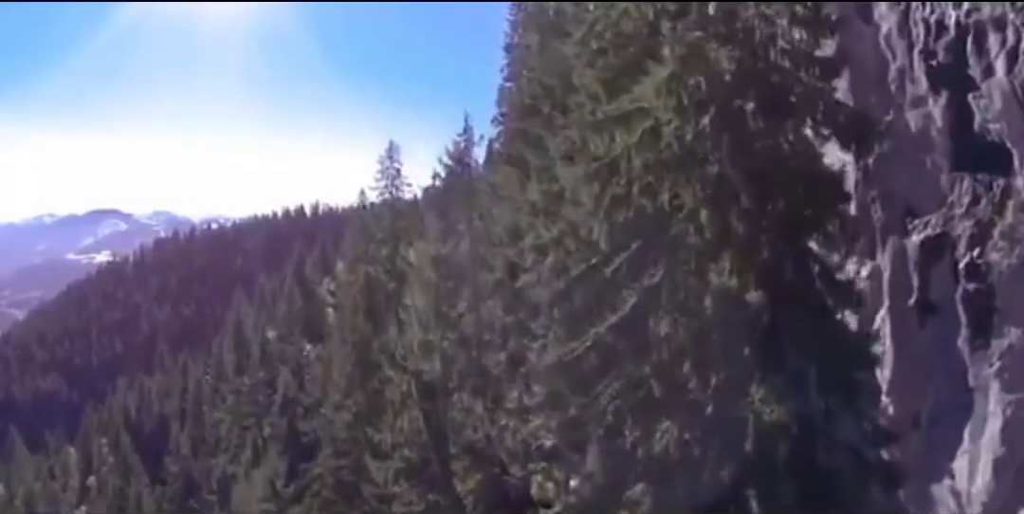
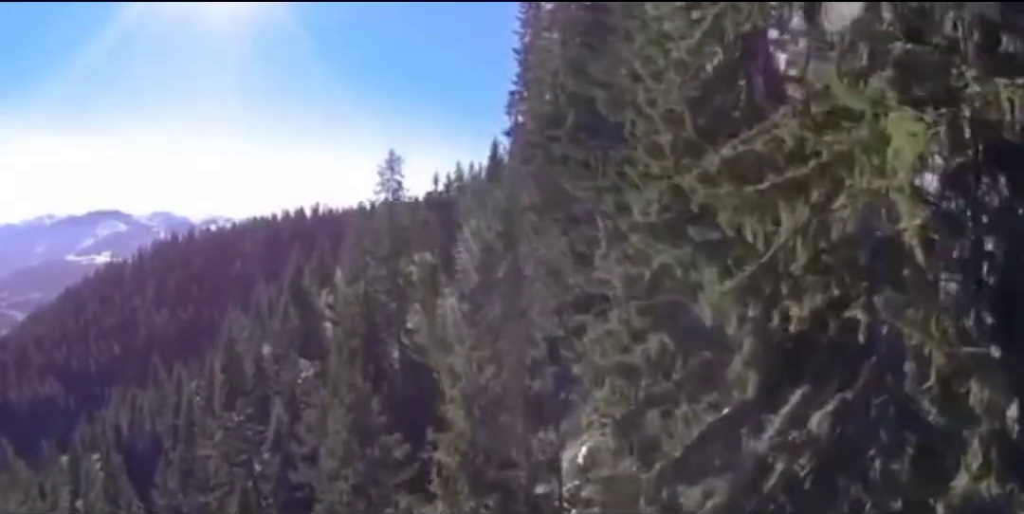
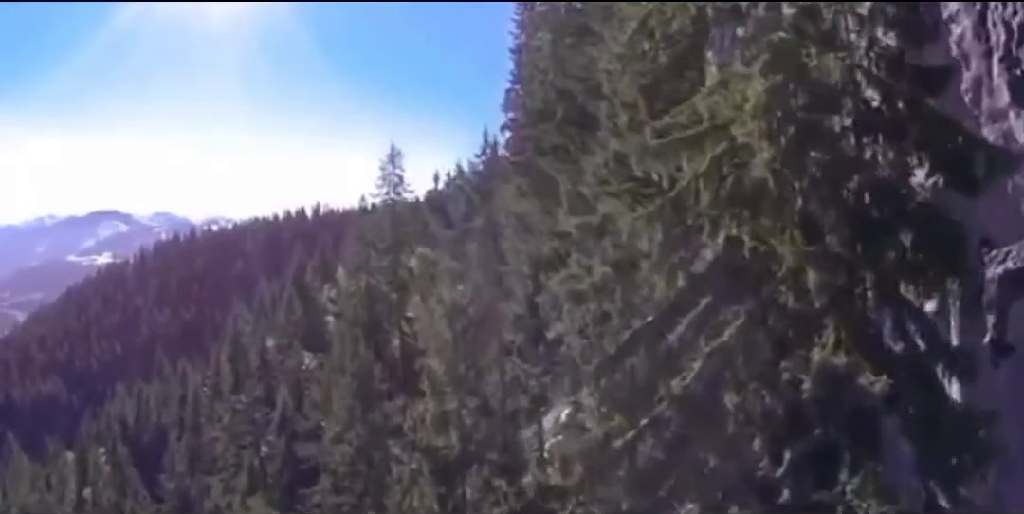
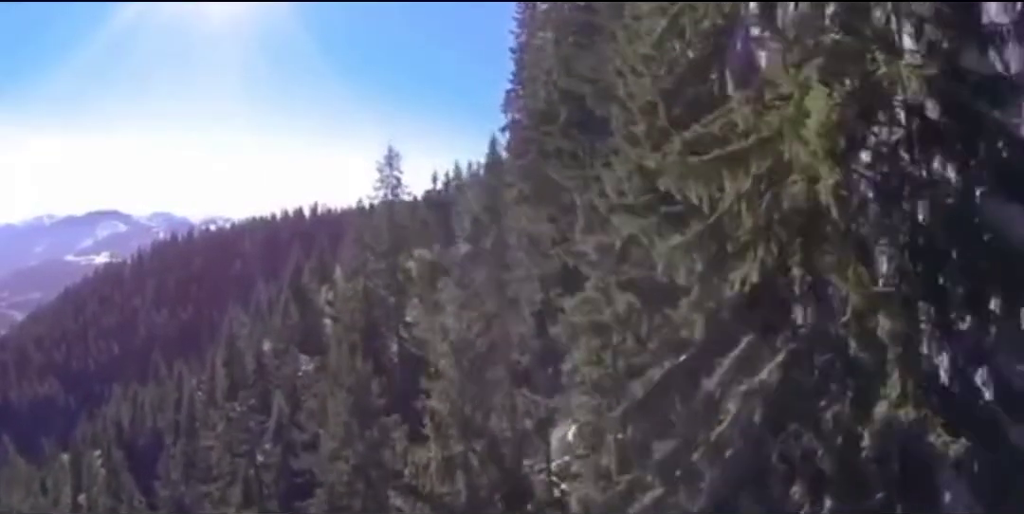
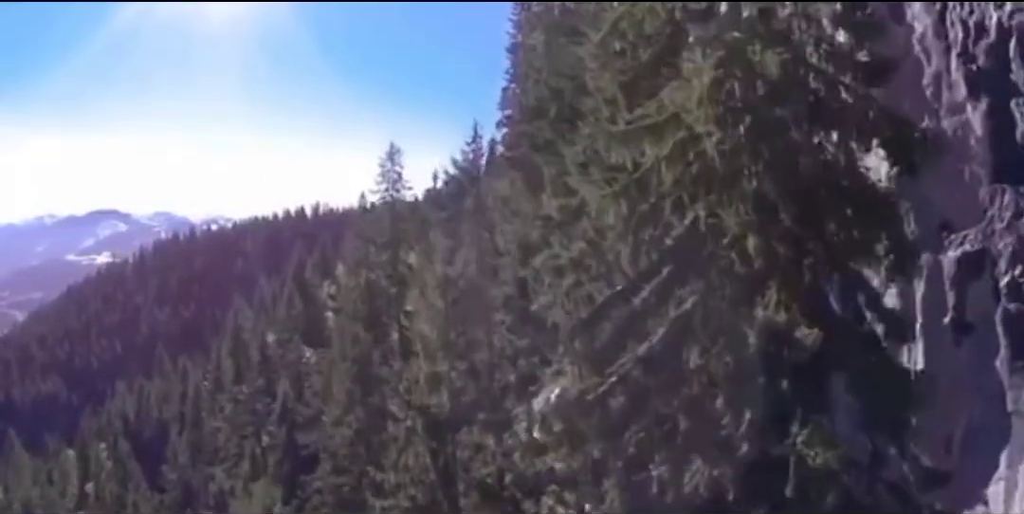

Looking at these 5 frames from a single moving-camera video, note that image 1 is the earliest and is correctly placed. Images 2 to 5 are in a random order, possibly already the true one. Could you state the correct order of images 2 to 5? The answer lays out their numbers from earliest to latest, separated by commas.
5, 3, 4, 2
